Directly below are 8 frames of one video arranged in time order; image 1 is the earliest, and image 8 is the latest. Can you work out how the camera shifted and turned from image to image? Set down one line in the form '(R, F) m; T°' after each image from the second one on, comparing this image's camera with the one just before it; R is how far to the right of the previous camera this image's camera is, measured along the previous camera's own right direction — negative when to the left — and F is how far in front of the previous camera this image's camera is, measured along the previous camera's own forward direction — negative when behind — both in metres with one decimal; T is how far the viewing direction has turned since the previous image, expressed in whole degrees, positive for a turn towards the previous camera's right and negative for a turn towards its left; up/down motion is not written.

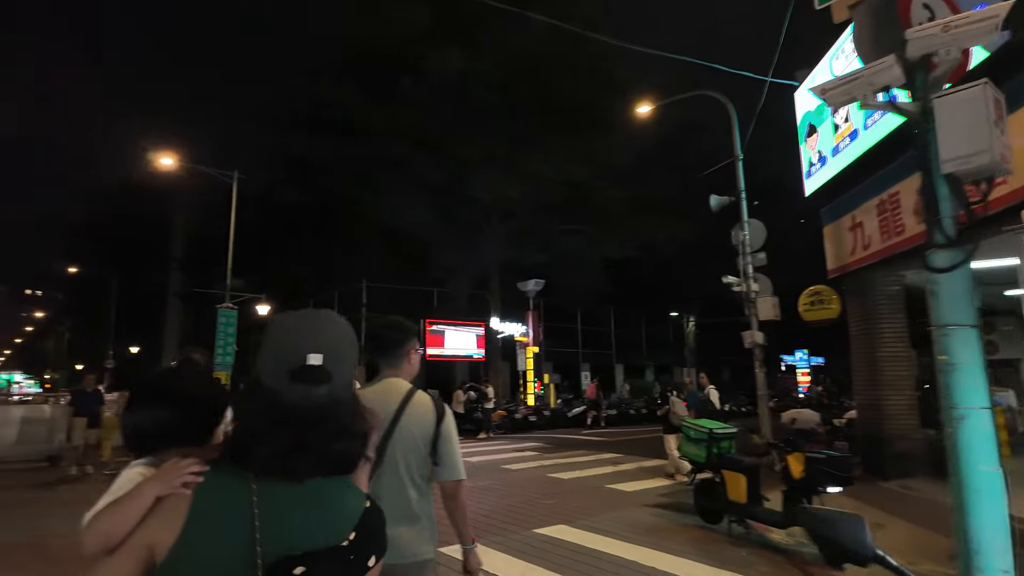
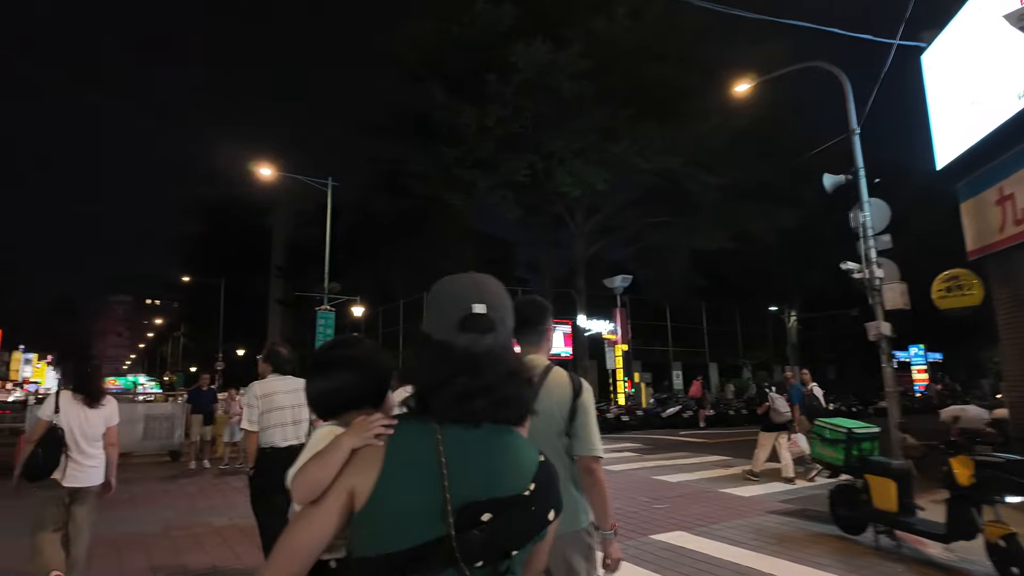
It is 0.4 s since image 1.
(-0.3, +0.3) m; -8°
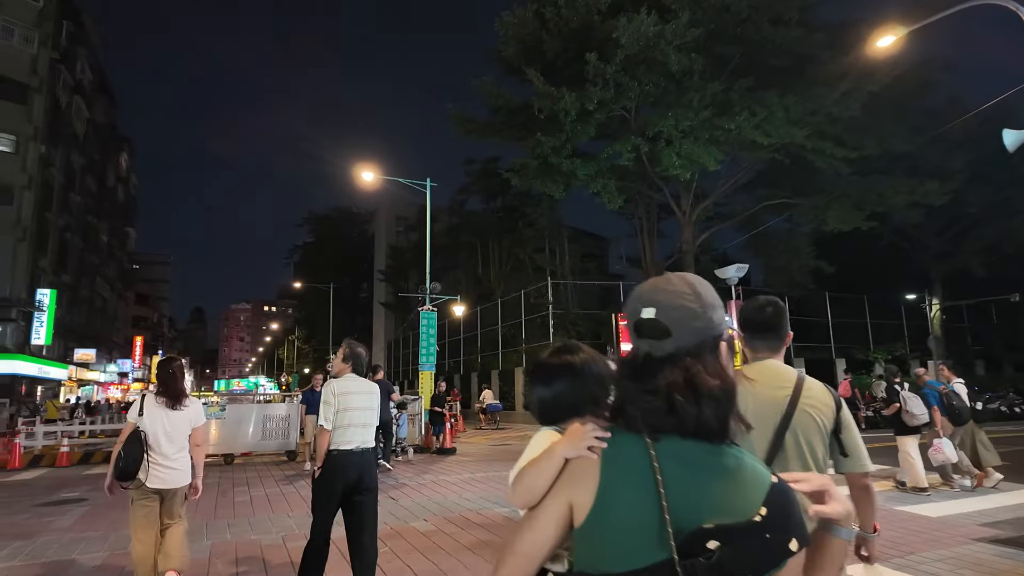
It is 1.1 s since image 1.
(-0.4, +0.8) m; -9°
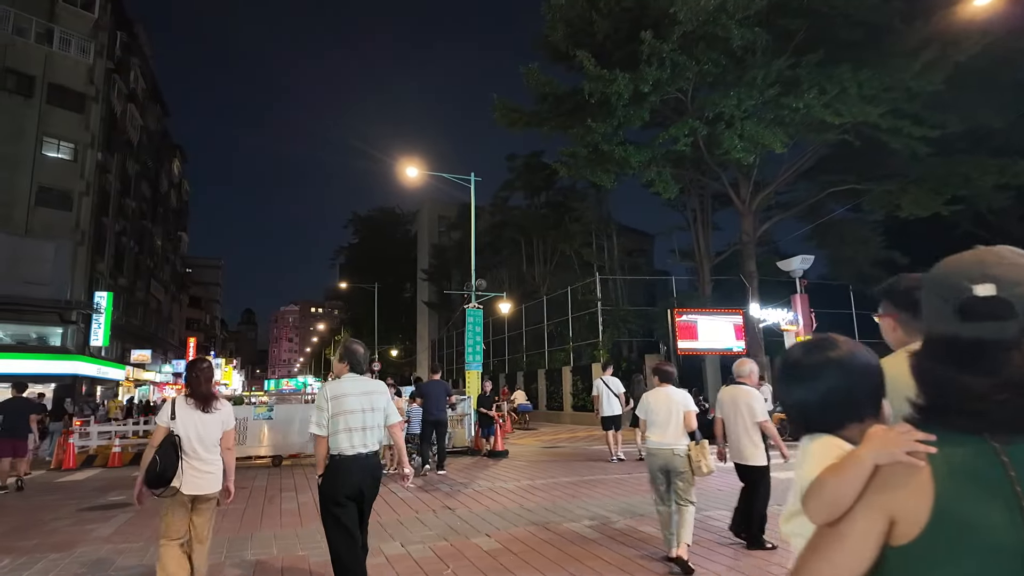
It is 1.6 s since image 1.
(-0.3, +0.8) m; -4°
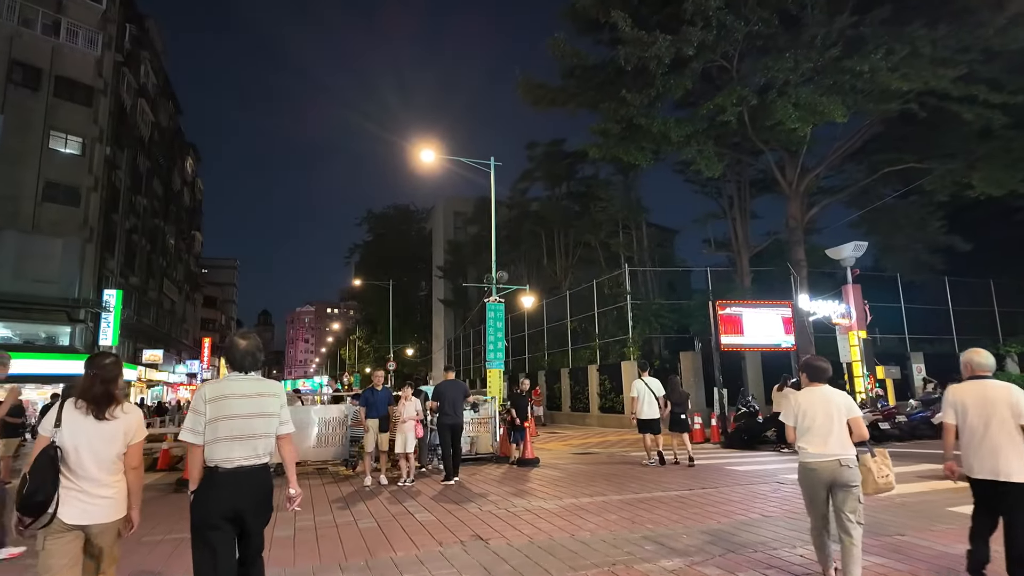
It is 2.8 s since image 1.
(-0.3, +1.6) m; -1°
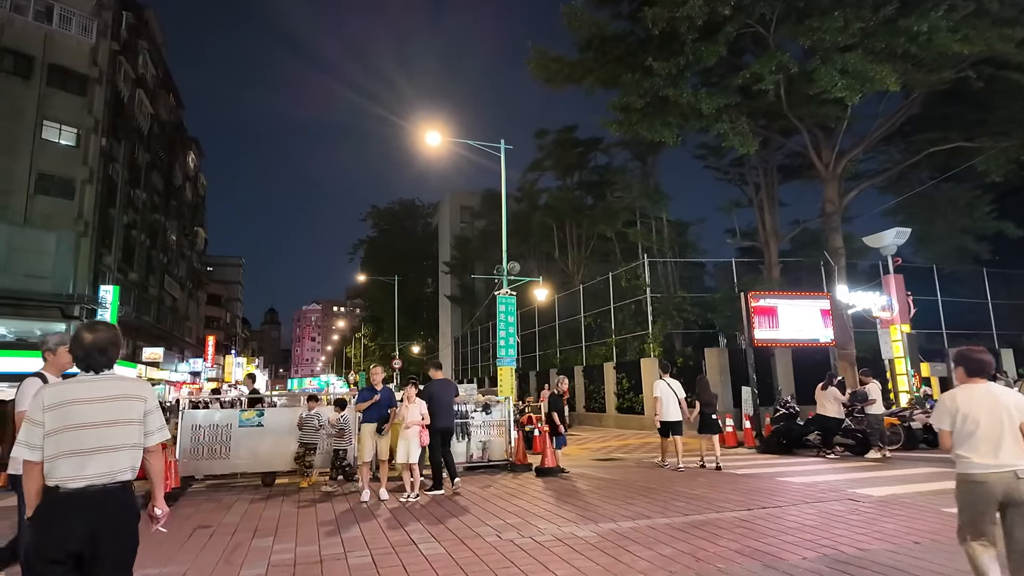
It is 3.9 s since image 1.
(-0.2, +1.4) m; -1°
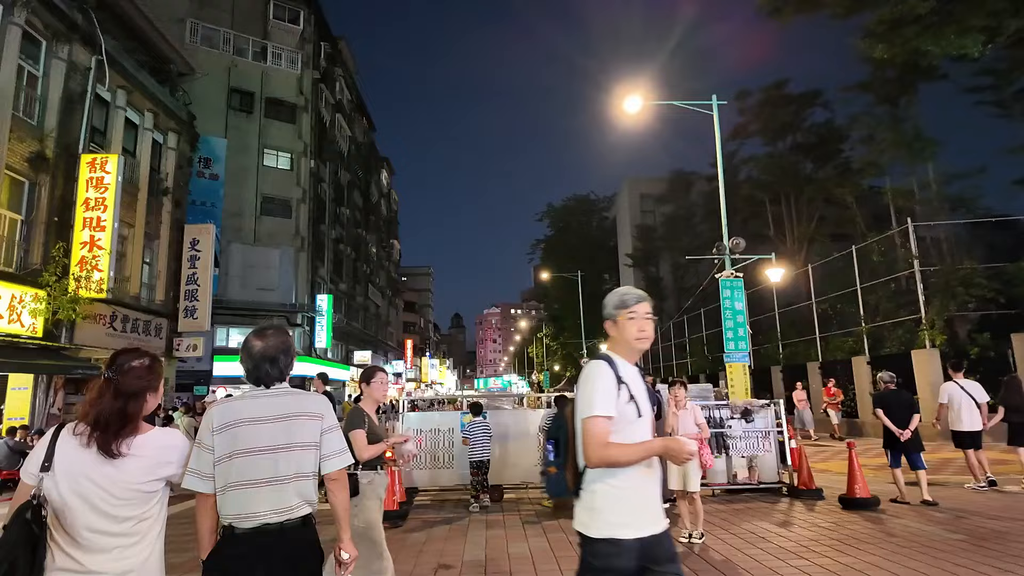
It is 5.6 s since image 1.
(-1.4, +2.0) m; -16°
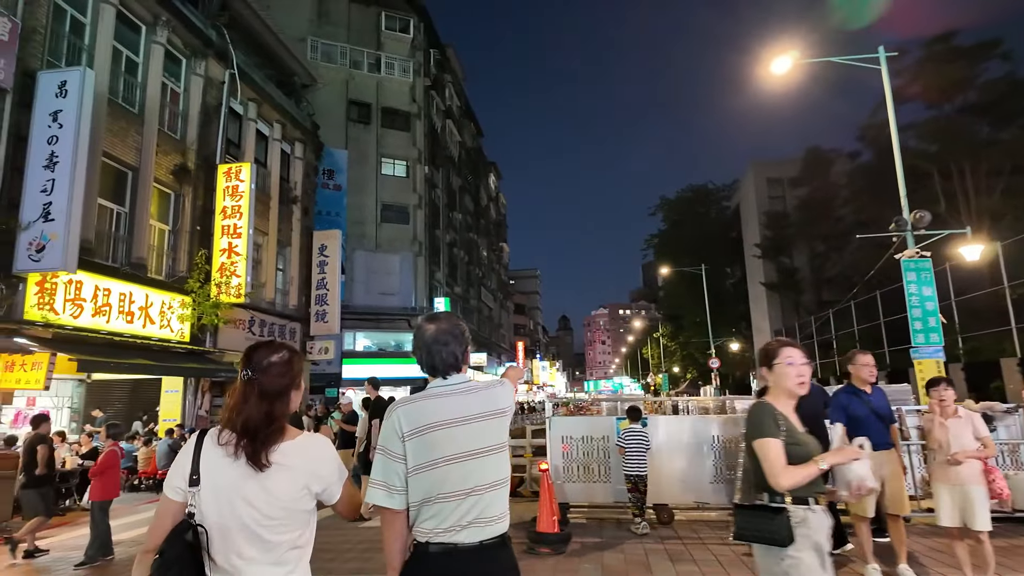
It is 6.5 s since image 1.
(-0.7, +1.2) m; -10°
